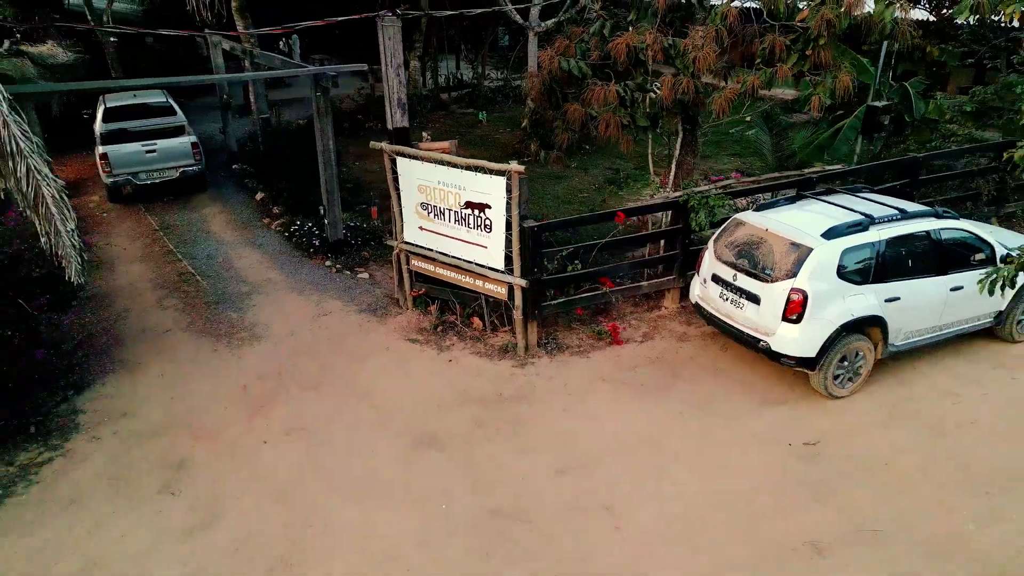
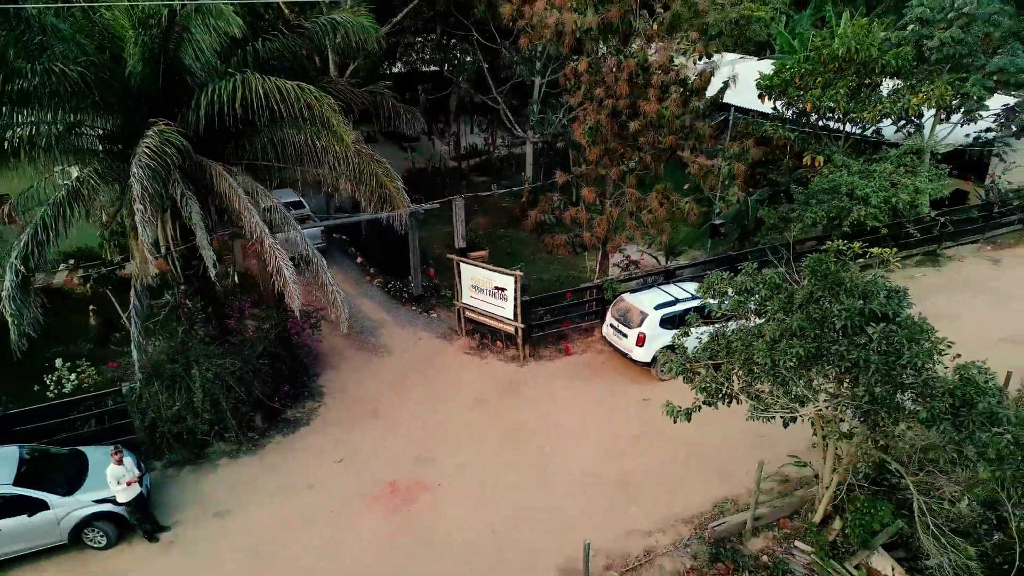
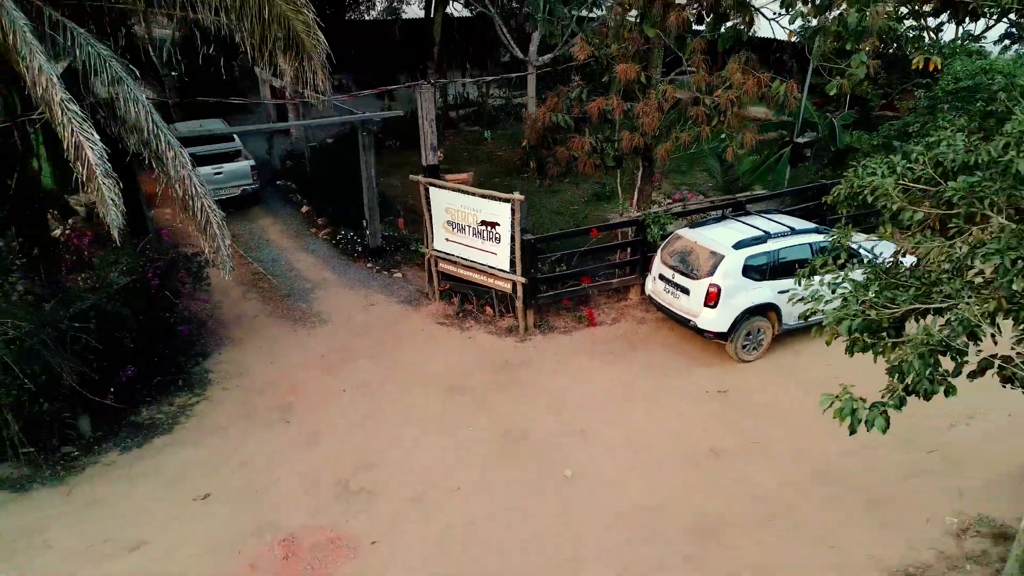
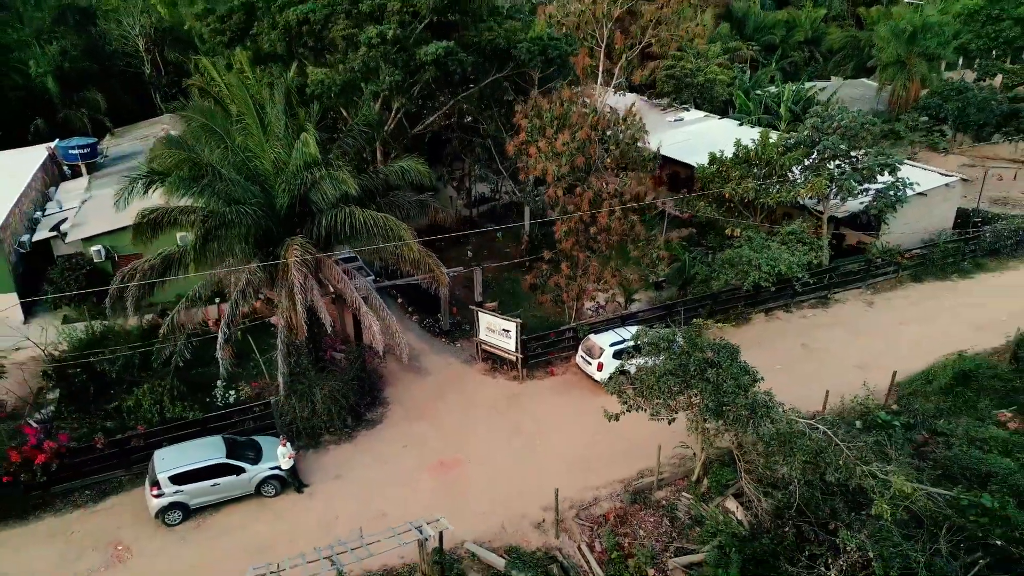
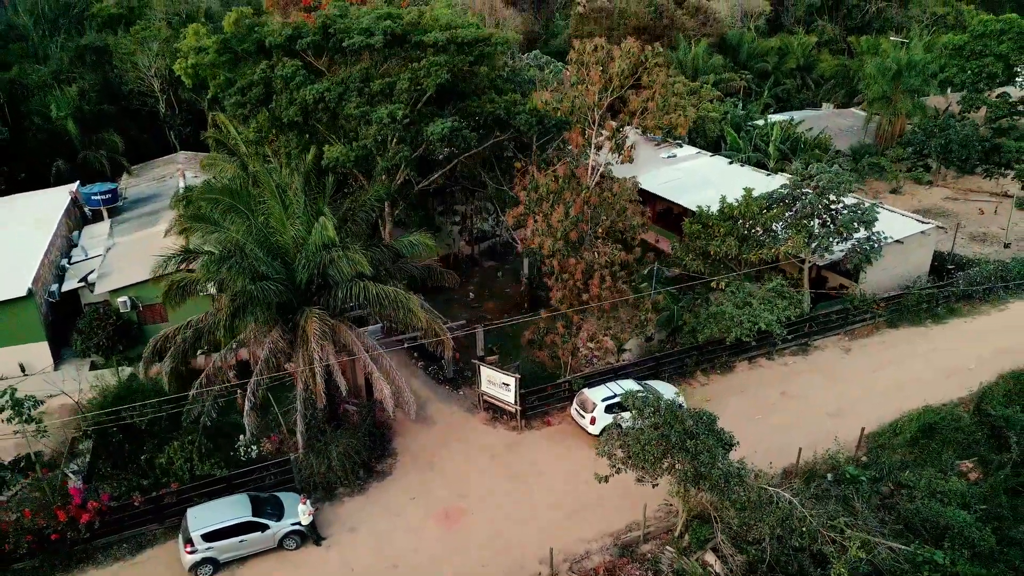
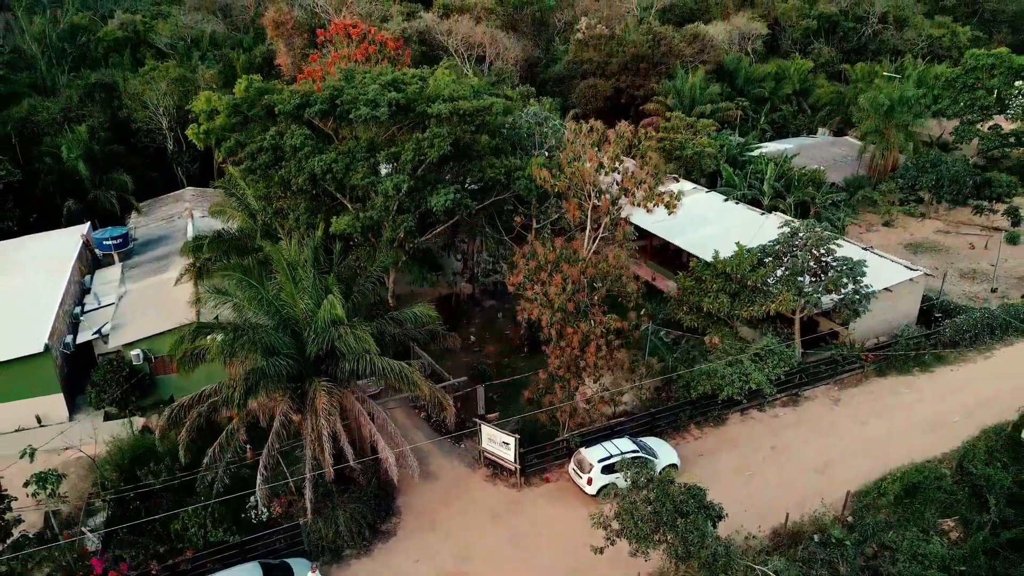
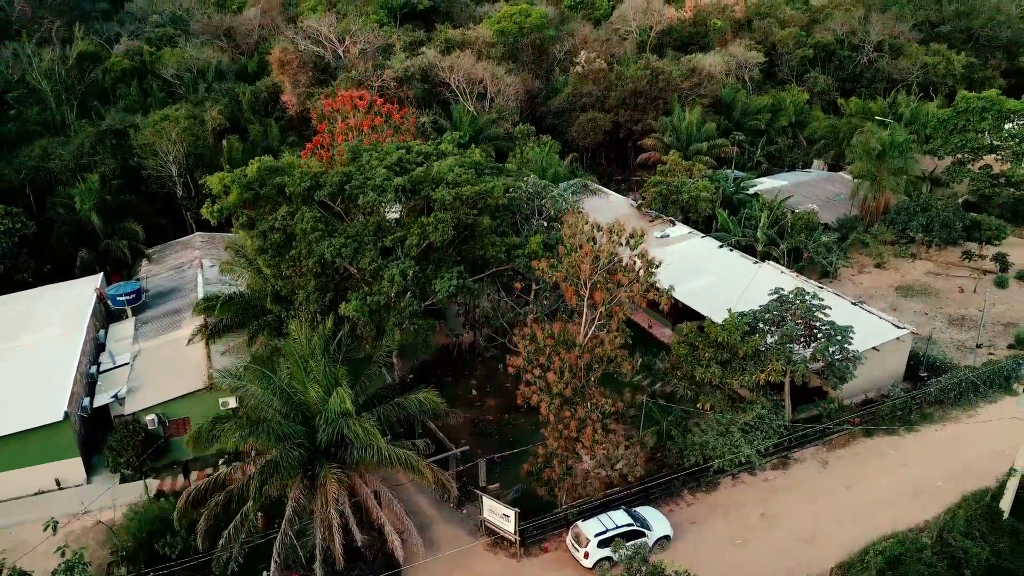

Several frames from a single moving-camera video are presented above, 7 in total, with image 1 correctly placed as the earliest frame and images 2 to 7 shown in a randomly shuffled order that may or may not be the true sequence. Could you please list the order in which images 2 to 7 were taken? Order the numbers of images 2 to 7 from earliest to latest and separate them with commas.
3, 2, 4, 5, 6, 7
